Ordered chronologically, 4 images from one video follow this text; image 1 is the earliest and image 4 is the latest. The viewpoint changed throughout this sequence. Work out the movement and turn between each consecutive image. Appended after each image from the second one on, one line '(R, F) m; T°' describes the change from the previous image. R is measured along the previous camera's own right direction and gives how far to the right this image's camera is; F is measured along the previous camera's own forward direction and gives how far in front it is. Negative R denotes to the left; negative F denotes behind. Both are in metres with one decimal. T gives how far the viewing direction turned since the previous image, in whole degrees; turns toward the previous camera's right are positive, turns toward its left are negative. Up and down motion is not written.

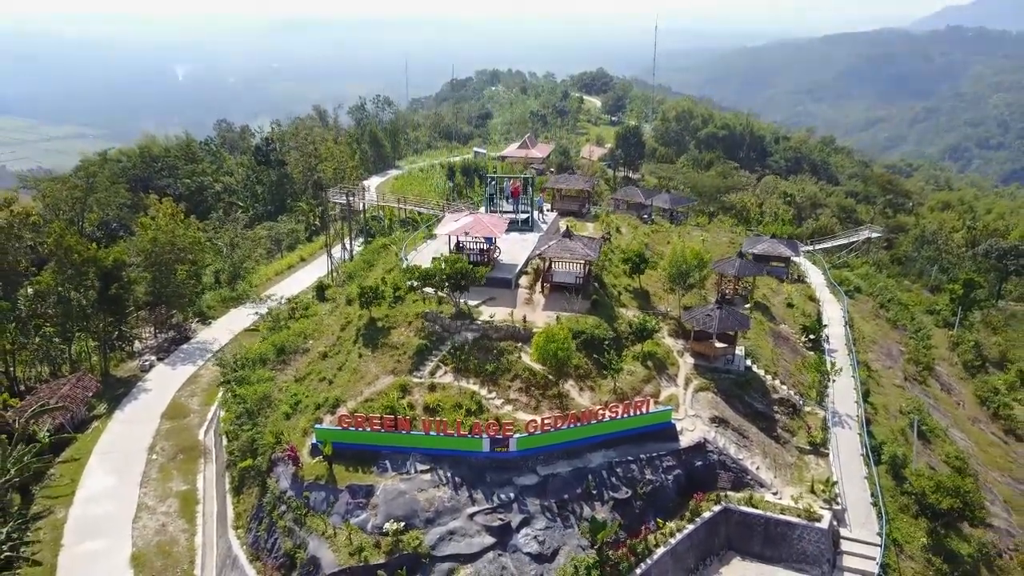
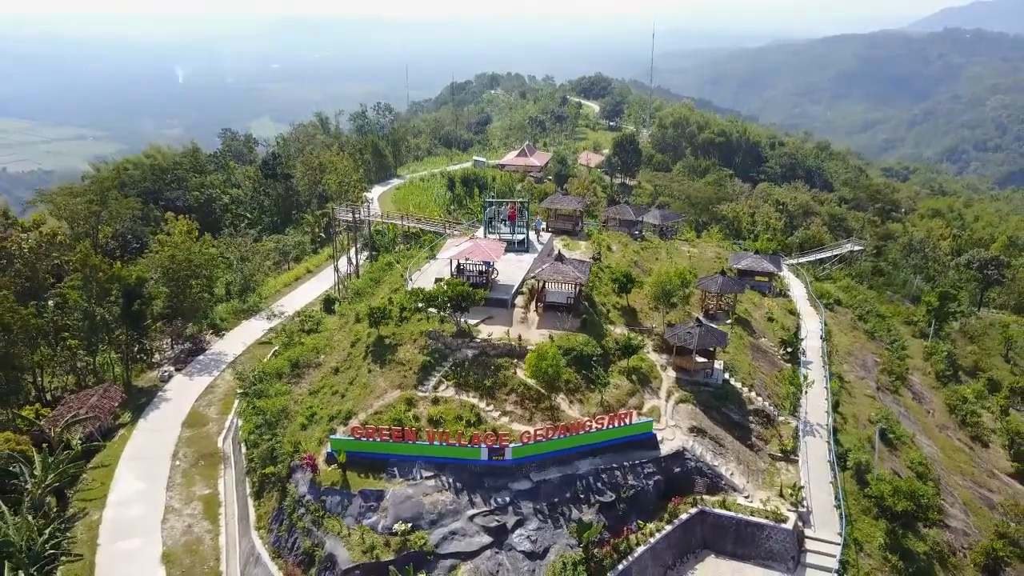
(+0.1, -2.0) m; 0°
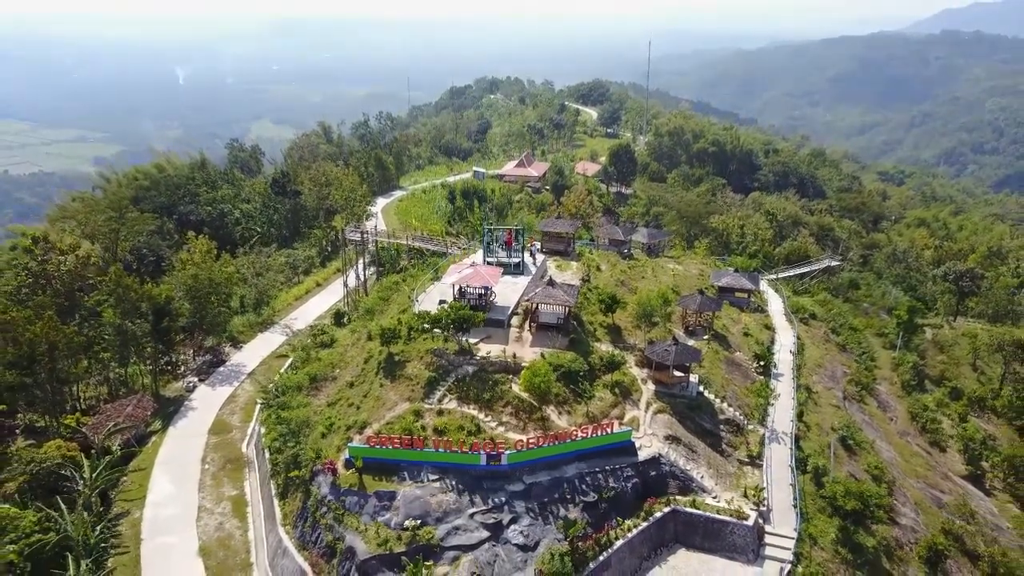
(+0.2, -3.0) m; 0°
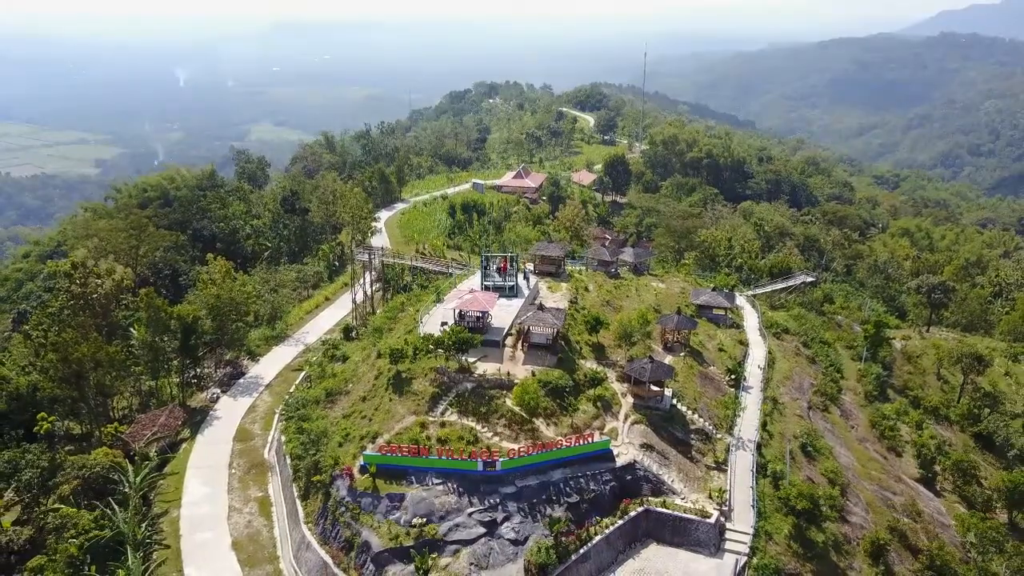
(+0.3, -3.6) m; 0°
